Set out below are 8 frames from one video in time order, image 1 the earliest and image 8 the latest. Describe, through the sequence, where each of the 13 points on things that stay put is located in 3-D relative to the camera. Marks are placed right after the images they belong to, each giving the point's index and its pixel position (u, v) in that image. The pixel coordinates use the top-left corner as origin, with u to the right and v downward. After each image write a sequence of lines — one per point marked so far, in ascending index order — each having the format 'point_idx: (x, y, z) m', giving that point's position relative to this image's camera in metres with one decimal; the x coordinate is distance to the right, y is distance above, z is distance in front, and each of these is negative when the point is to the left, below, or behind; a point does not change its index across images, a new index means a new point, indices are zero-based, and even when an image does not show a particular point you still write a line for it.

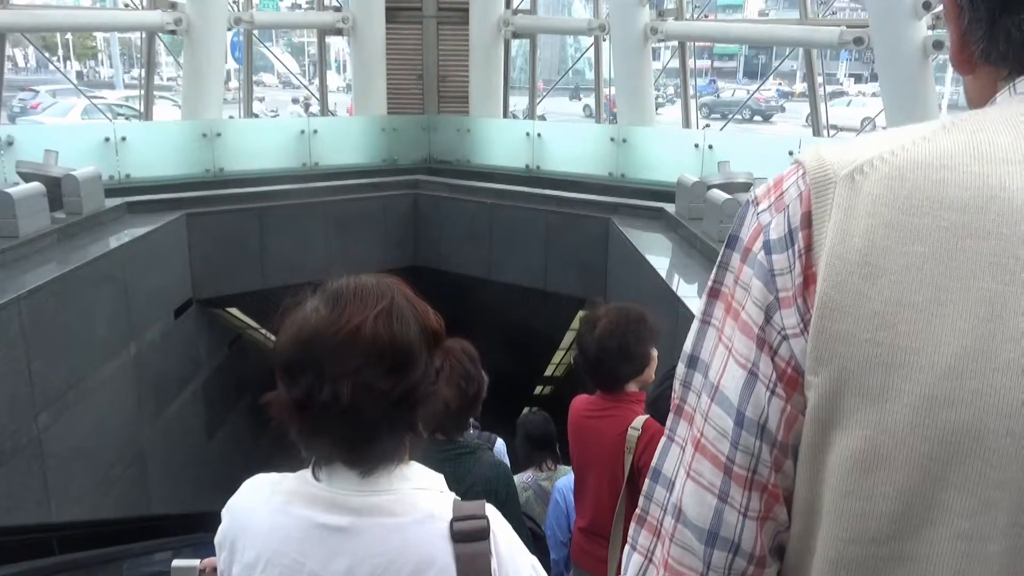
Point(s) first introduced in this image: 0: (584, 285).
0: (+0.8, 0.0, +8.4) m
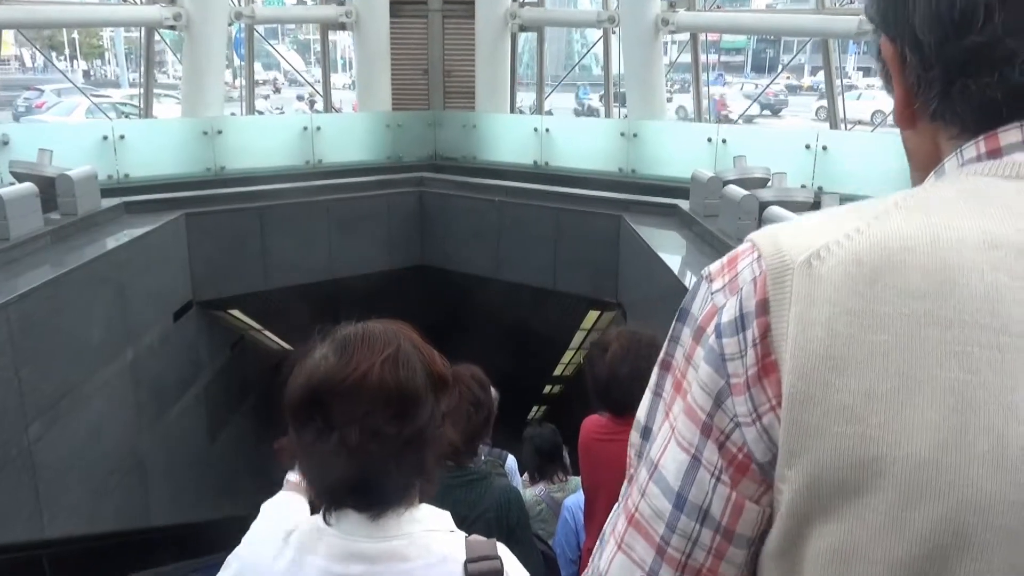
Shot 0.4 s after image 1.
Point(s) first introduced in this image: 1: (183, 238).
0: (+0.9, +0.1, +8.2) m
1: (-3.4, +0.5, +7.6) m
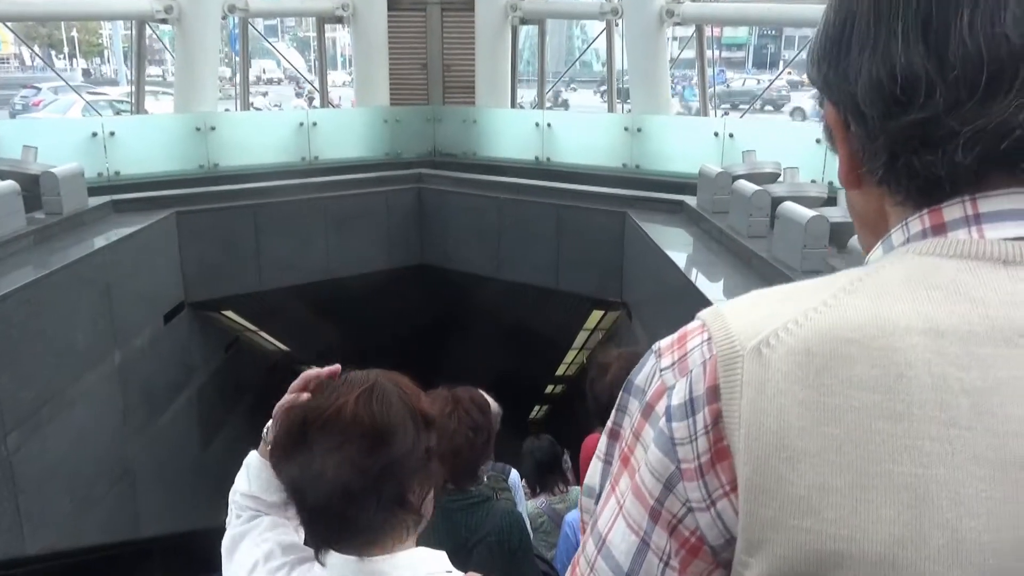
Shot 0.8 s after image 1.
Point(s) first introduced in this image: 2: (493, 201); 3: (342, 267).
0: (+0.9, +0.1, +8.0) m
1: (-3.4, +0.5, +7.4) m
2: (-0.2, +1.1, +8.8) m
3: (-2.1, +0.3, +8.9) m
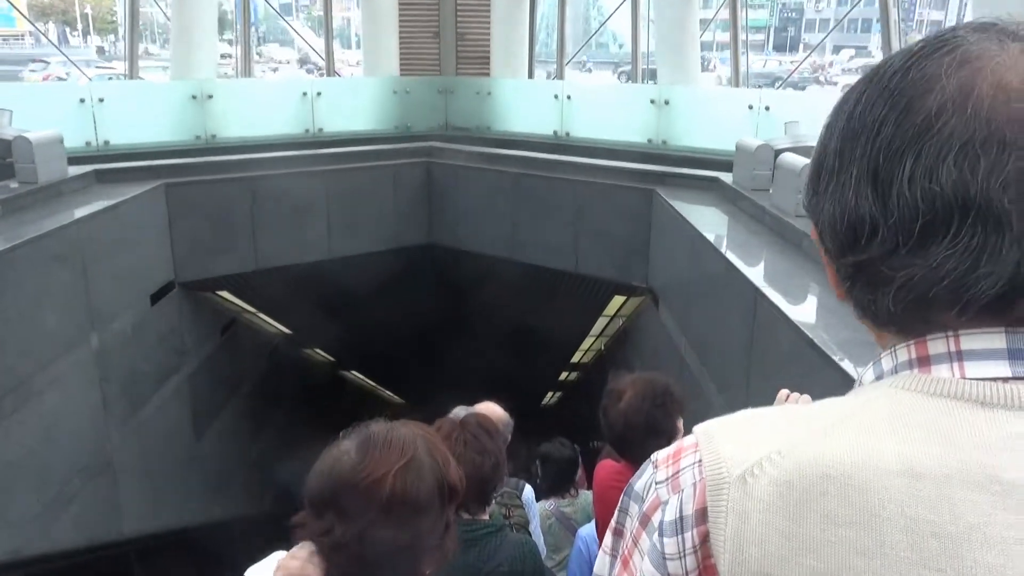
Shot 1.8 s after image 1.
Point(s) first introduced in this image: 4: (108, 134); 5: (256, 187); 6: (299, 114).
0: (+1.1, +0.2, +7.5) m
1: (-3.3, +0.7, +6.9) m
2: (0.0, +1.3, +8.2) m
3: (-1.9, +0.5, +8.4) m
4: (-4.3, +1.6, +7.8) m
5: (-2.7, +1.0, +7.6) m
6: (-2.6, +2.1, +8.9) m
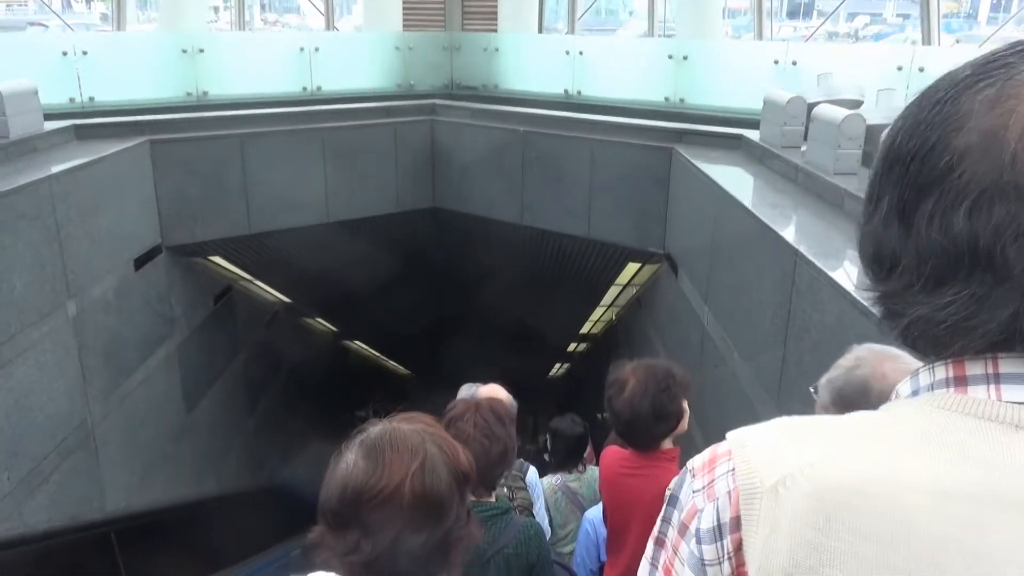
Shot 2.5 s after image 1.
0: (+1.2, +0.5, +7.1) m
1: (-3.2, +1.0, +6.5) m
2: (0.0, +1.6, +7.8) m
3: (-1.9, +0.8, +8.0) m
4: (-4.2, +2.0, +7.4) m
5: (-2.6, +1.4, +7.2) m
6: (-2.5, +2.5, +8.5) m
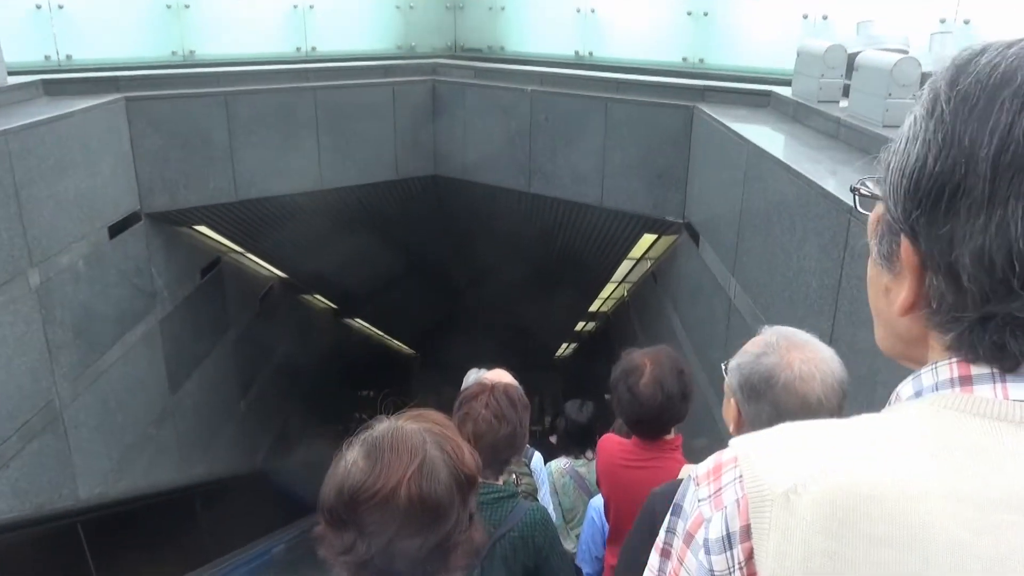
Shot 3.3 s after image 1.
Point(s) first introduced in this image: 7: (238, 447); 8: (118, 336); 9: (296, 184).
0: (+1.2, +0.8, +6.6) m
1: (-3.2, +1.3, +6.1) m
2: (+0.1, +1.9, +7.3) m
3: (-1.8, +1.1, +7.5) m
4: (-4.1, +2.2, +6.9) m
5: (-2.5, +1.6, +6.7) m
6: (-2.4, +2.8, +8.0) m
7: (-3.2, -1.8, +8.5) m
8: (-3.0, -0.4, +5.6) m
9: (-2.1, +1.0, +7.3) m
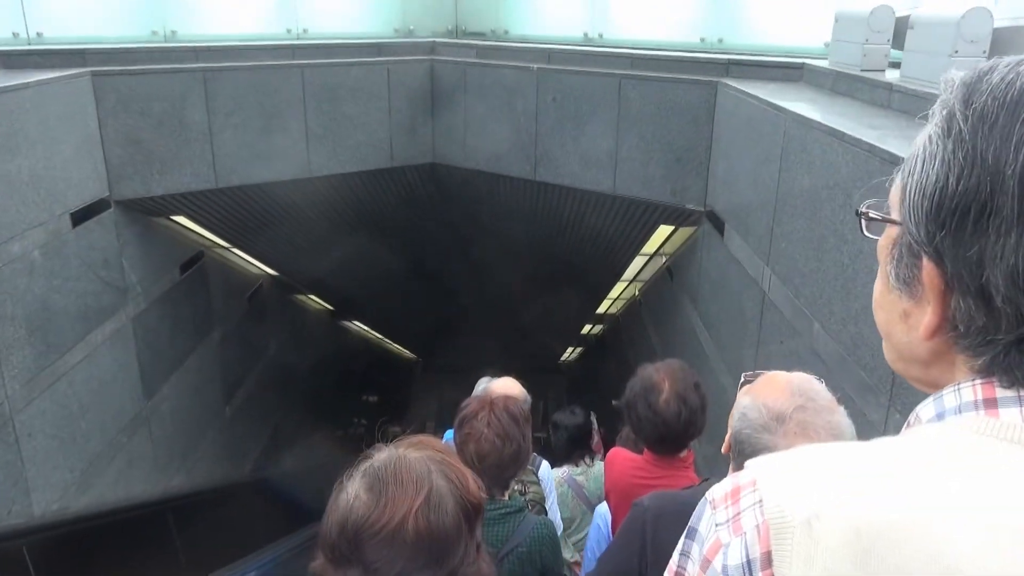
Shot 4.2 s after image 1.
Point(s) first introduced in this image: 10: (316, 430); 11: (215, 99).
0: (+1.3, +0.8, +6.1) m
1: (-3.1, +1.3, +5.6) m
2: (+0.2, +1.9, +6.9) m
3: (-1.7, +1.1, +7.1) m
4: (-4.1, +2.3, +6.5) m
5: (-2.5, +1.7, +6.3) m
6: (-2.4, +2.8, +7.5) m
7: (-3.1, -1.8, +8.0) m
8: (-2.9, -0.3, +5.1) m
9: (-2.1, +1.0, +6.8) m
10: (-3.2, -2.3, +11.9) m
11: (-2.4, +1.6, +6.3) m
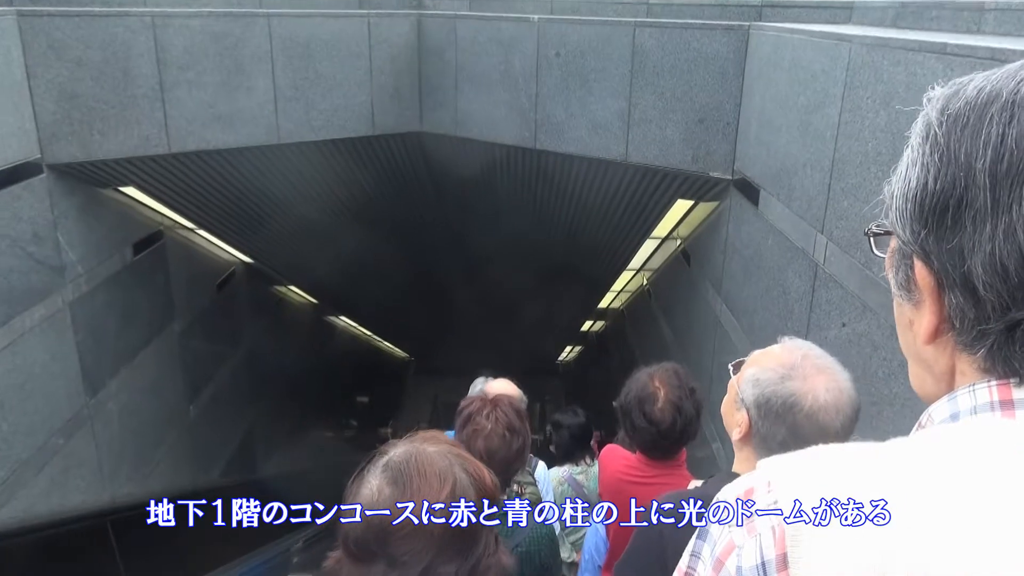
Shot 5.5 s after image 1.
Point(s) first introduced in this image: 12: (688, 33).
0: (+1.2, +0.9, +5.5) m
1: (-3.1, +1.4, +4.9) m
2: (+0.1, +2.0, +6.2) m
3: (-1.8, +1.2, +6.4) m
4: (-4.1, +2.4, +5.8) m
5: (-2.5, +1.8, +5.6) m
6: (-2.4, +2.9, +6.9) m
7: (-3.2, -1.7, +7.3) m
8: (-2.9, -0.2, +4.4) m
9: (-2.1, +1.2, +6.1) m
10: (-3.2, -2.2, +11.2) m
11: (-2.5, +1.7, +5.6) m
12: (+1.2, +1.7, +5.3) m
